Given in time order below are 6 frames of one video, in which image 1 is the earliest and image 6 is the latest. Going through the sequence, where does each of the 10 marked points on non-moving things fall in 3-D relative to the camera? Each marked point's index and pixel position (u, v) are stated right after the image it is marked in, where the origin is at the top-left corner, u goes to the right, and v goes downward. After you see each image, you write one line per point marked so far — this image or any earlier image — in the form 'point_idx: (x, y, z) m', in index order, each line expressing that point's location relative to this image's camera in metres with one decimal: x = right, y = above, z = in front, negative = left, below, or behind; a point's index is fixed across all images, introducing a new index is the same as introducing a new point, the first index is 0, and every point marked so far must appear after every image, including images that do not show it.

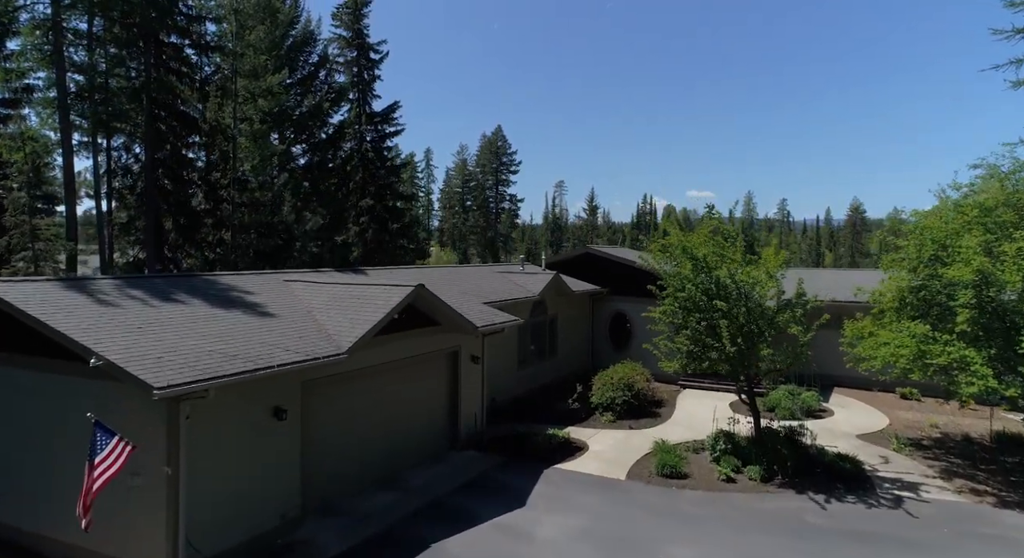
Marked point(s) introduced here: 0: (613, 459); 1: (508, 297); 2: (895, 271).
0: (+2.2, -4.0, +13.9) m
1: (-0.1, -0.5, +17.8) m
2: (+8.7, +0.1, +14.1) m
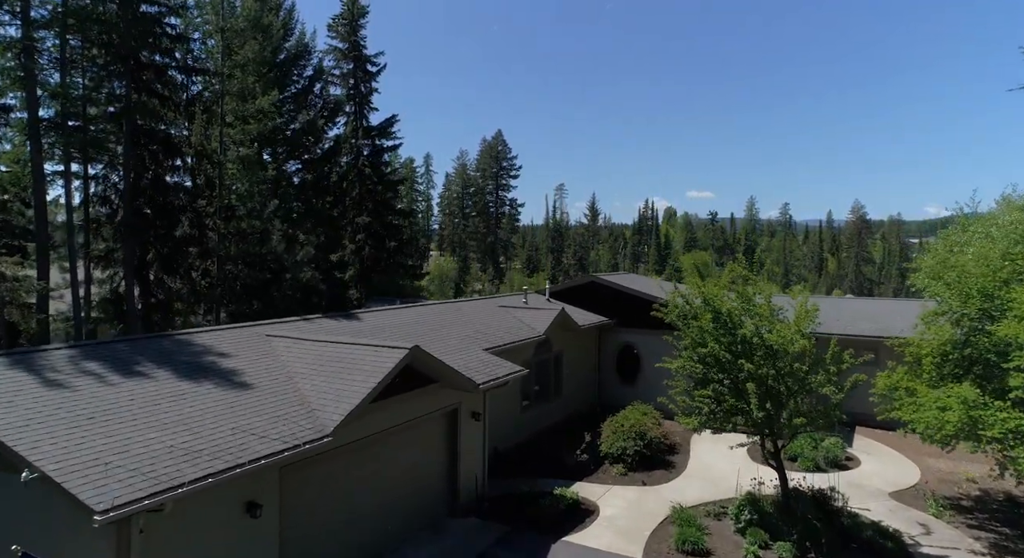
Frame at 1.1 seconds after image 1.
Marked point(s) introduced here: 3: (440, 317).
0: (+2.3, -5.1, +12.7) m
1: (-0.1, -1.5, +16.6) m
2: (+8.8, -1.0, +12.9) m
3: (-1.9, -1.0, +17.0) m
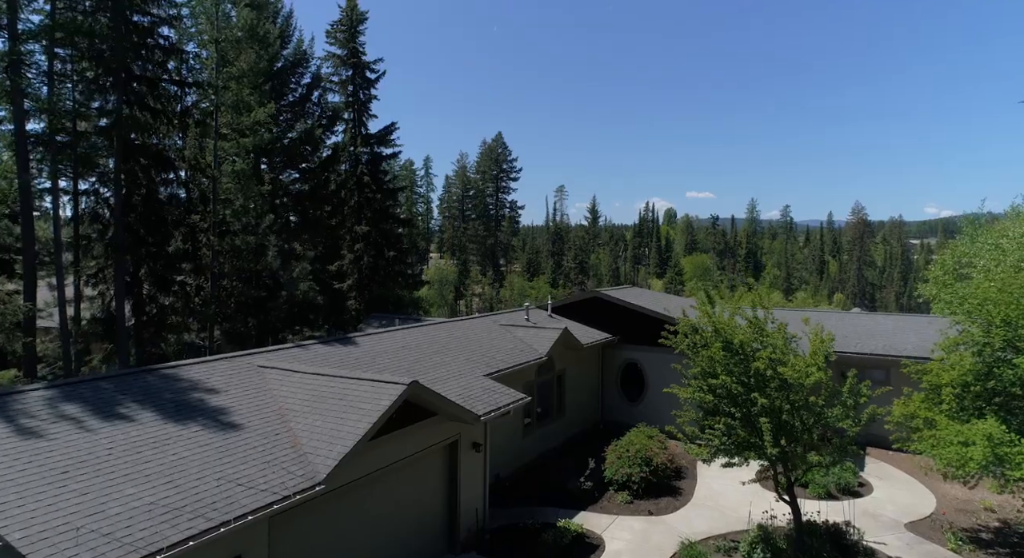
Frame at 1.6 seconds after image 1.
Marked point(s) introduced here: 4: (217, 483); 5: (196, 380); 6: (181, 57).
0: (+2.4, -5.6, +12.2) m
1: (0.0, -2.1, +16.1) m
2: (+8.8, -1.5, +12.4) m
3: (-1.9, -1.6, +16.4) m
4: (-3.8, -2.6, +8.0) m
5: (-5.3, -1.7, +10.4) m
6: (-10.6, +7.1, +19.9) m
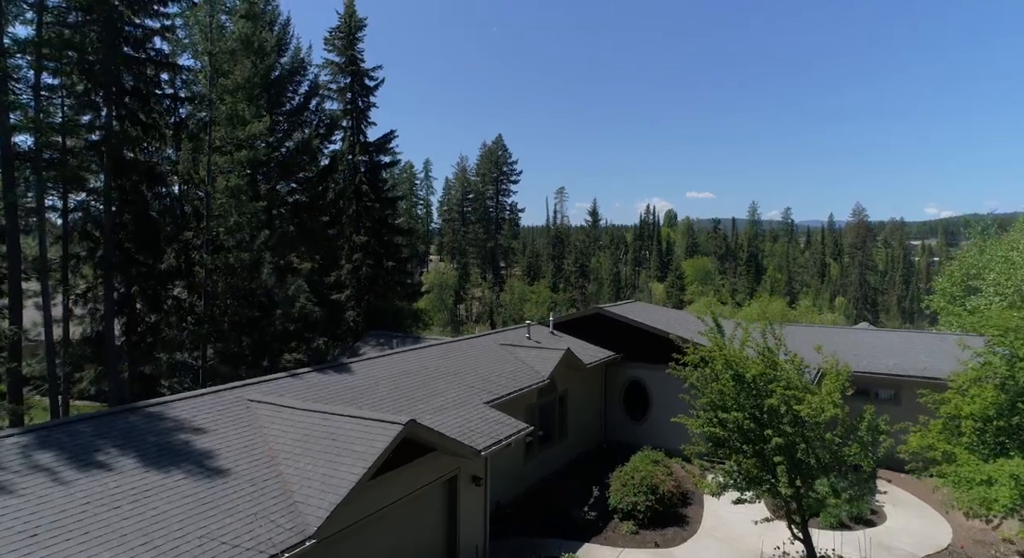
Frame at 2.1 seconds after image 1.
0: (+2.4, -6.1, +11.7) m
1: (0.0, -2.6, +15.6) m
2: (+8.9, -2.1, +11.9) m
3: (-1.9, -2.1, +15.9) m
4: (-3.8, -3.1, +7.5) m
5: (-5.2, -2.2, +9.9) m
6: (-10.6, +6.6, +19.4) m
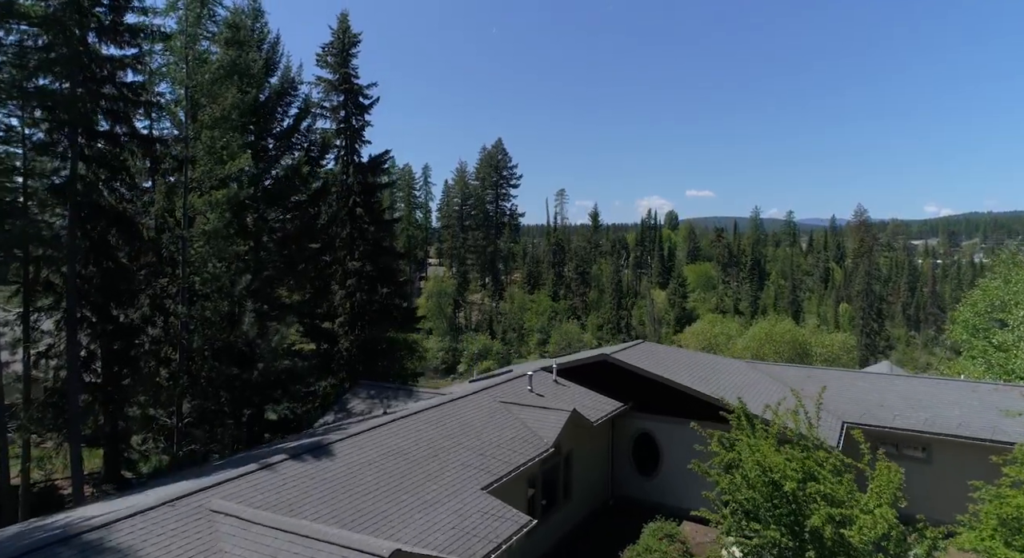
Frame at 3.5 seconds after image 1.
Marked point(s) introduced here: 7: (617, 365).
0: (+2.4, -7.6, +10.2) m
1: (0.0, -4.1, +14.2) m
2: (+8.9, -3.5, +10.4) m
3: (-1.9, -3.5, +14.5) m
4: (-3.7, -4.6, +6.0) m
5: (-5.2, -3.7, +8.5) m
6: (-10.6, +5.1, +18.0) m
7: (+3.4, -2.8, +19.9) m
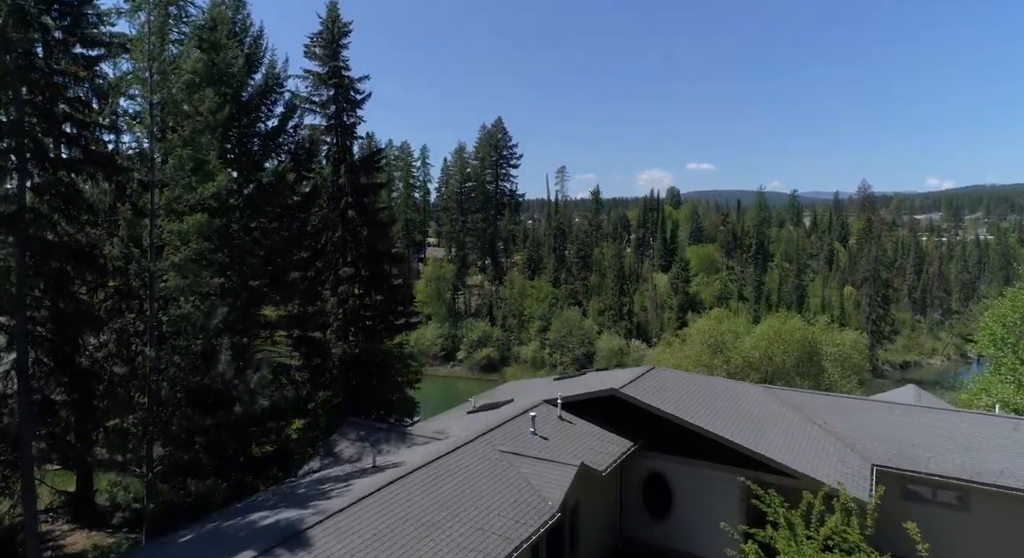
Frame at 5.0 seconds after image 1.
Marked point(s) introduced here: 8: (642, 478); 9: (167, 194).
0: (+2.5, -8.8, +8.9) m
1: (+0.1, -5.1, +12.7) m
2: (+8.9, -4.7, +9.0) m
3: (-1.8, -4.6, +13.1) m
4: (-3.7, -6.0, +4.6) m
5: (-5.2, -5.0, +7.0) m
6: (-10.5, +4.2, +16.1) m
7: (+3.5, -3.6, +18.4) m
8: (+3.9, -5.9, +18.4) m
9: (-10.1, +2.9, +18.2) m
